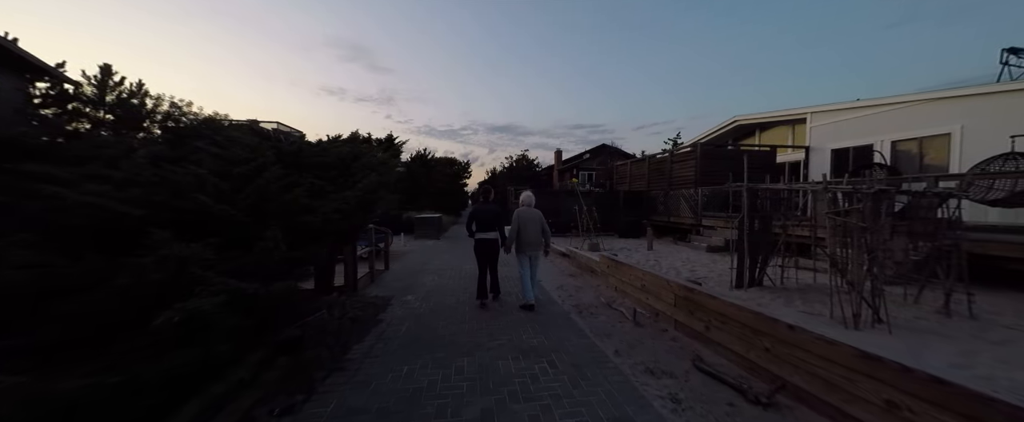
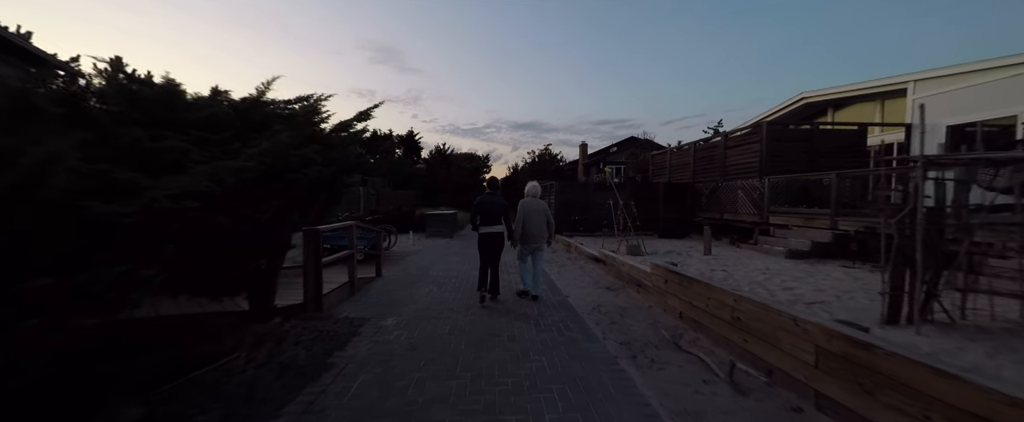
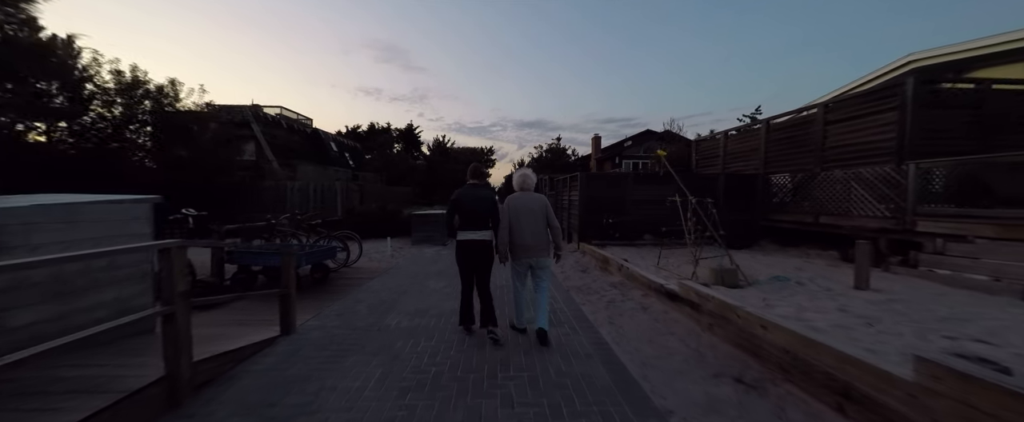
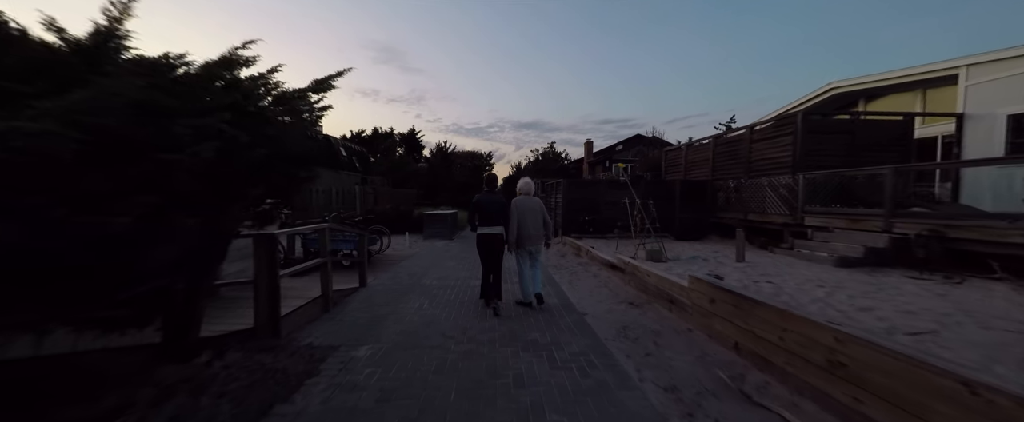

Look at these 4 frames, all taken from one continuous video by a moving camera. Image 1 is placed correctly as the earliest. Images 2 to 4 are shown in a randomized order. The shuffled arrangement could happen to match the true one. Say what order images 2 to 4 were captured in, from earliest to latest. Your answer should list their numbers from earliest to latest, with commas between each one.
2, 4, 3
